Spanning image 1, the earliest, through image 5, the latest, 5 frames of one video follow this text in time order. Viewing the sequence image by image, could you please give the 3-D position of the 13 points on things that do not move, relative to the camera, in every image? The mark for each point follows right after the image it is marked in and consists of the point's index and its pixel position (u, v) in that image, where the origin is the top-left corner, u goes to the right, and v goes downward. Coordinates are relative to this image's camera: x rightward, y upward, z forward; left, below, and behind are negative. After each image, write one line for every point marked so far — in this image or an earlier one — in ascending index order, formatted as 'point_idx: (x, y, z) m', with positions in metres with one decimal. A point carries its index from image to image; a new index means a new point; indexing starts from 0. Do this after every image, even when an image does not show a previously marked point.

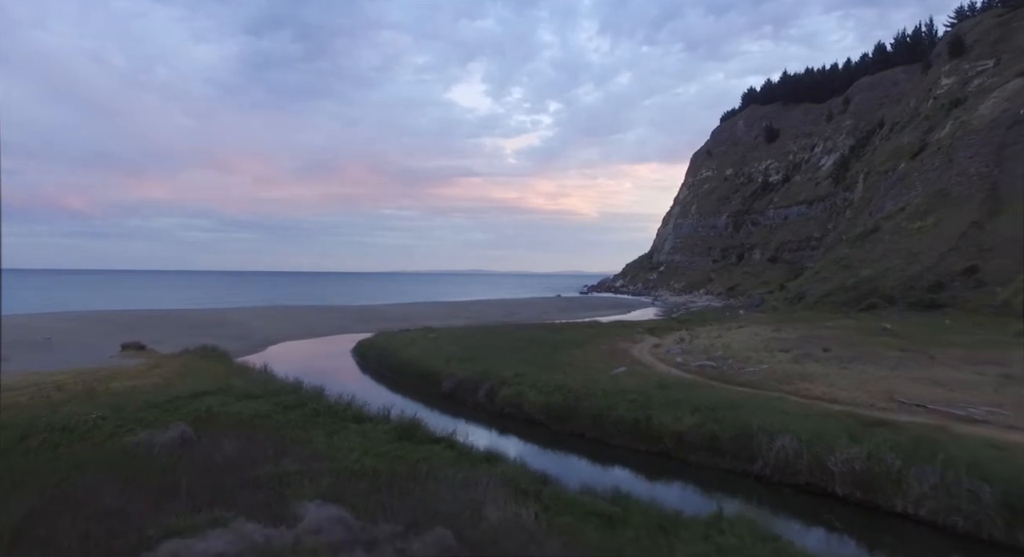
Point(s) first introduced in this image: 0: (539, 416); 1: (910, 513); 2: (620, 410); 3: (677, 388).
0: (+0.9, -4.4, +18.9) m
1: (+8.1, -4.7, +11.8) m
2: (+3.2, -4.0, +17.5) m
3: (+5.6, -3.7, +19.7) m
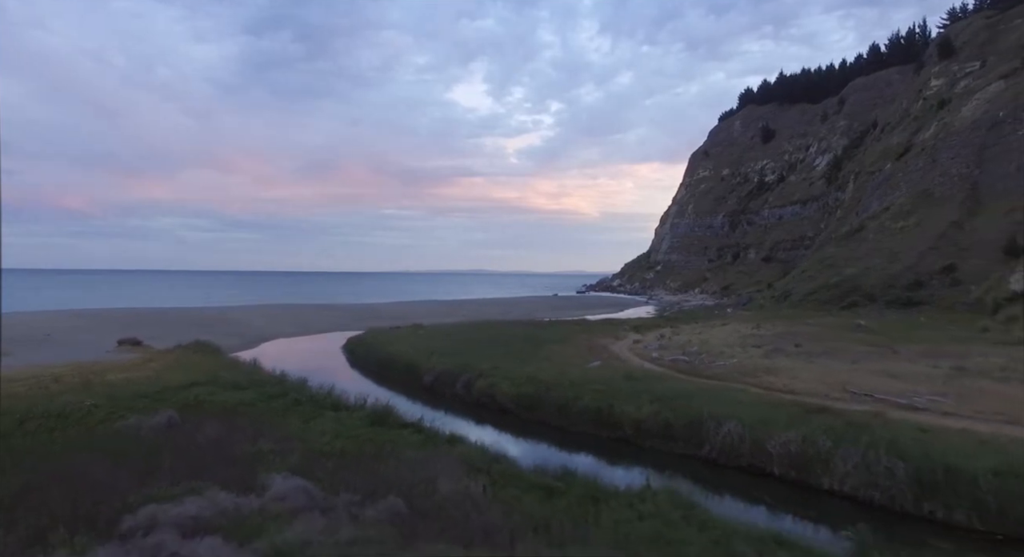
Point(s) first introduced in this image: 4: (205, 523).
0: (0.0, -4.3, +19.9) m
1: (+7.2, -4.6, +12.8) m
2: (+2.3, -3.9, +18.5) m
3: (+4.7, -3.6, +20.7) m
4: (-4.6, -3.7, +8.7) m
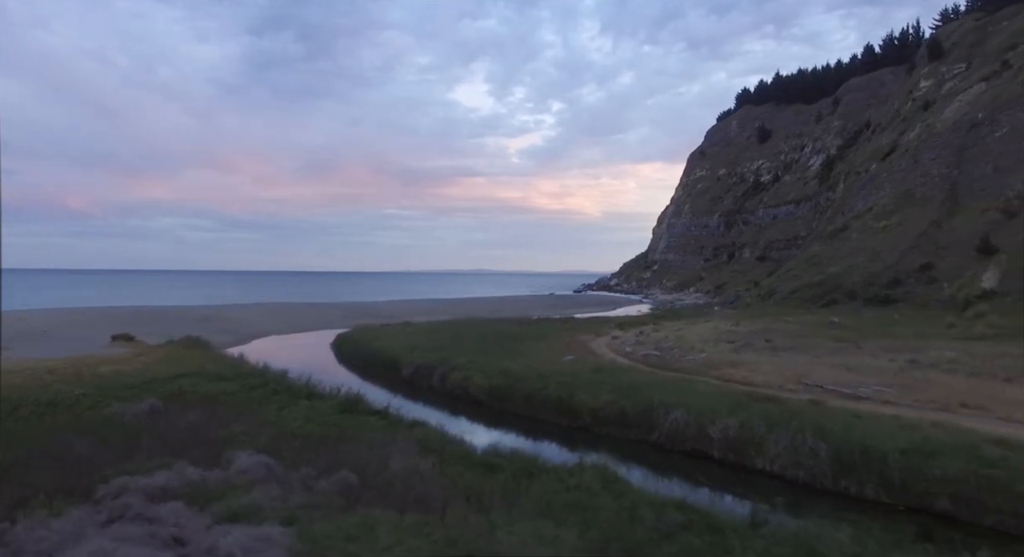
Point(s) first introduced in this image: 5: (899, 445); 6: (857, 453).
0: (-1.1, -4.2, +21.0) m
1: (+6.1, -4.5, +13.8) m
2: (+1.2, -3.8, +19.5) m
3: (+3.6, -3.5, +21.7) m
4: (-5.7, -3.6, +9.8) m
5: (+8.5, -3.7, +12.8) m
6: (+7.6, -3.9, +12.9) m
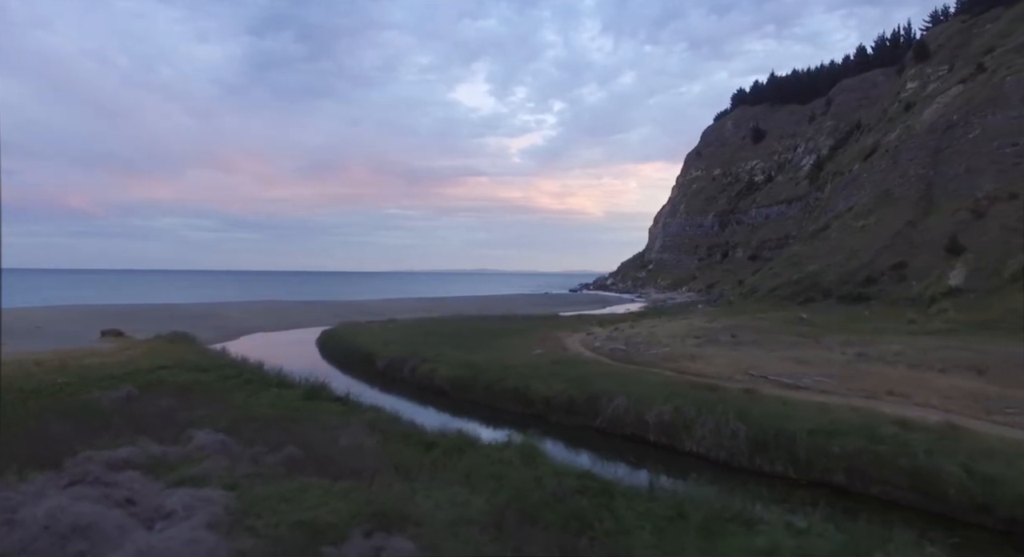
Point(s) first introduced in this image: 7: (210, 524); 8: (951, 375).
0: (-2.5, -4.1, +22.1) m
1: (+4.7, -4.4, +14.9) m
2: (-0.2, -3.6, +20.6) m
3: (+2.2, -3.4, +22.8) m
4: (-7.1, -3.4, +10.9) m
5: (+7.1, -3.5, +13.8) m
6: (+6.2, -3.7, +14.0) m
7: (-4.4, -3.6, +8.4) m
8: (+15.1, -3.3, +20.0) m
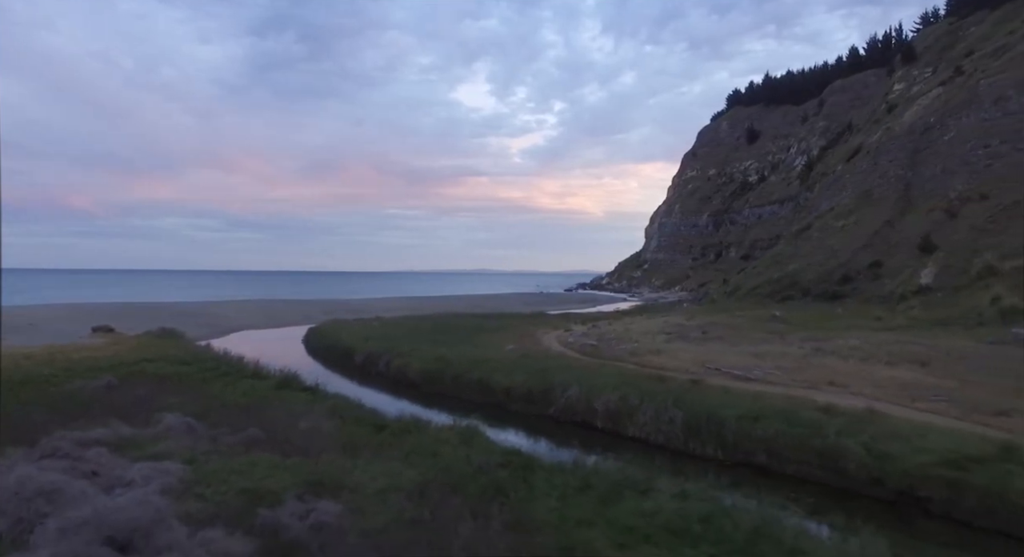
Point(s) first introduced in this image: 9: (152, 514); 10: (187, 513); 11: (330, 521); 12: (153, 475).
0: (-3.8, -4.0, +23.1) m
1: (+3.4, -4.3, +15.9) m
2: (-1.5, -3.5, +21.6) m
3: (+0.9, -3.2, +23.8) m
4: (-8.4, -3.3, +11.9) m
5: (+5.8, -3.4, +14.8) m
6: (+4.9, -3.6, +15.0) m
7: (-5.7, -3.4, +9.5) m
8: (+13.9, -3.2, +20.9) m
9: (-5.1, -3.4, +8.3) m
10: (-4.8, -3.5, +8.6) m
11: (-2.7, -3.6, +8.5) m
12: (-6.2, -3.4, +10.1) m
